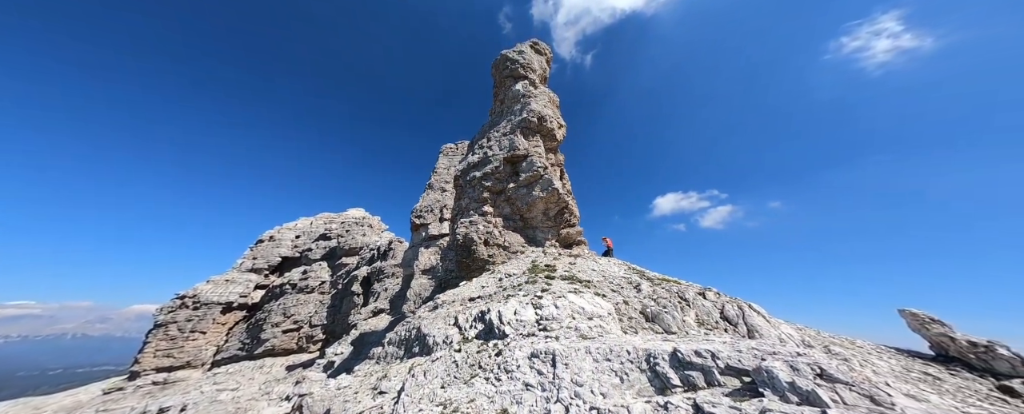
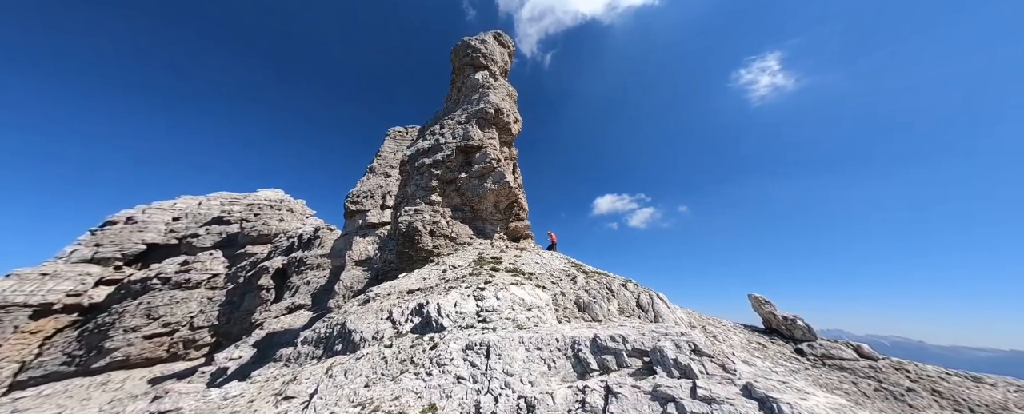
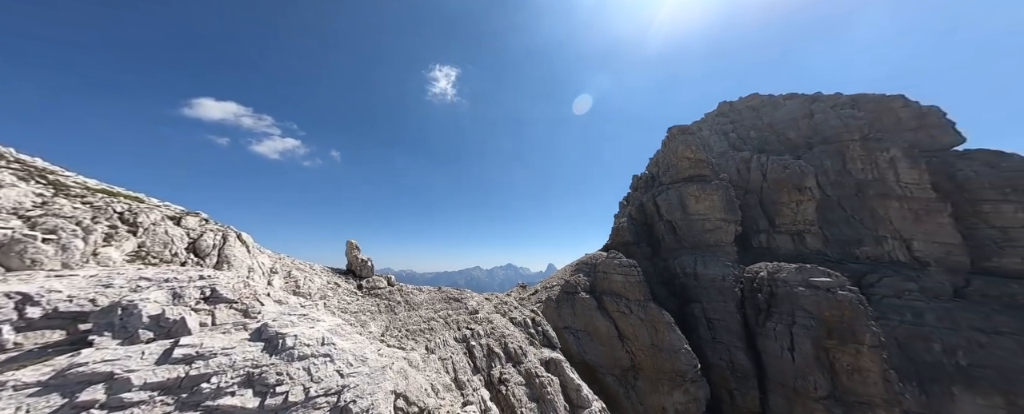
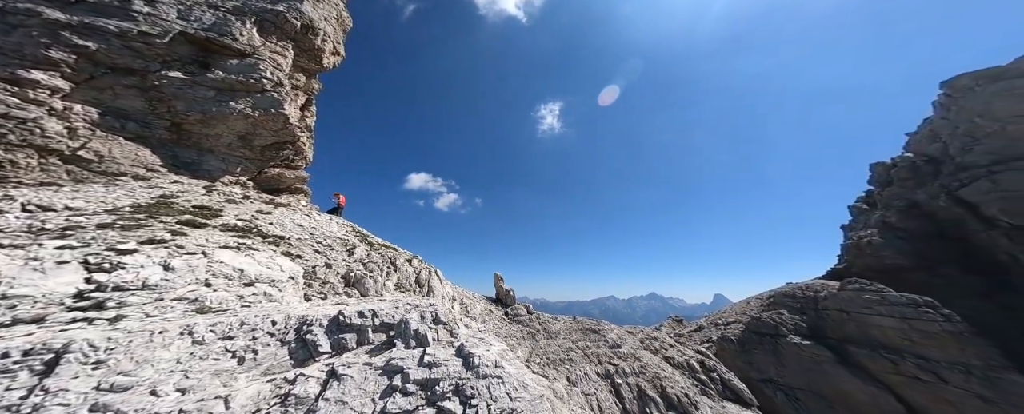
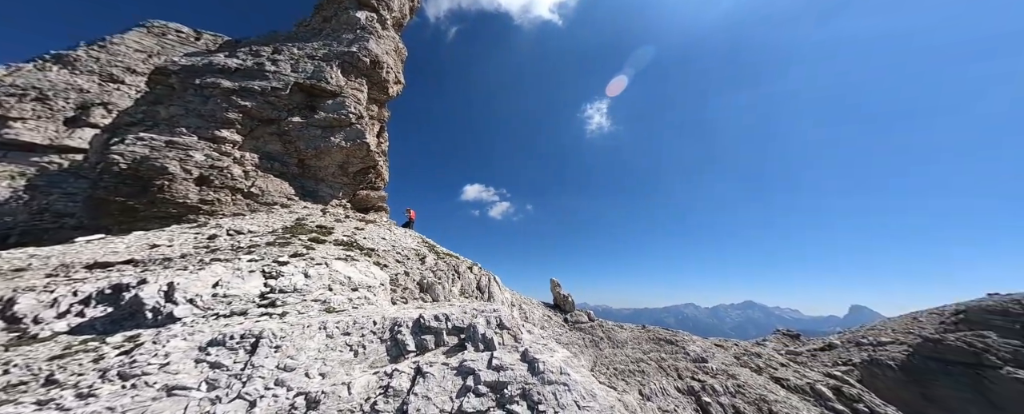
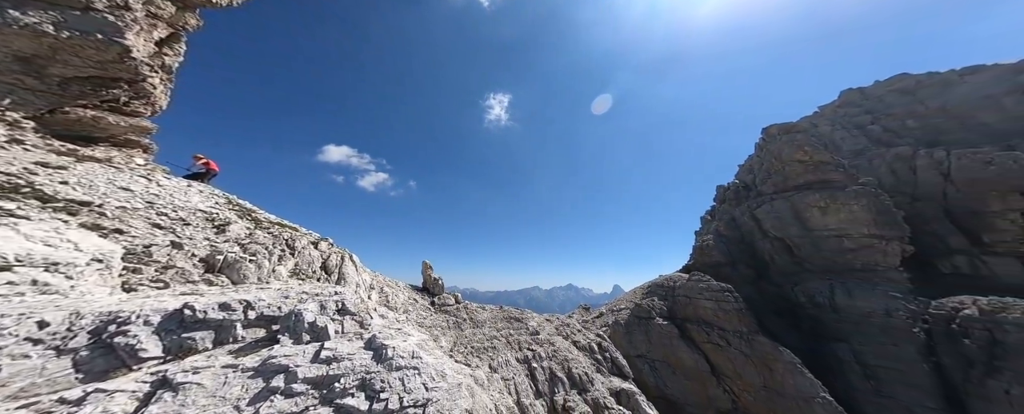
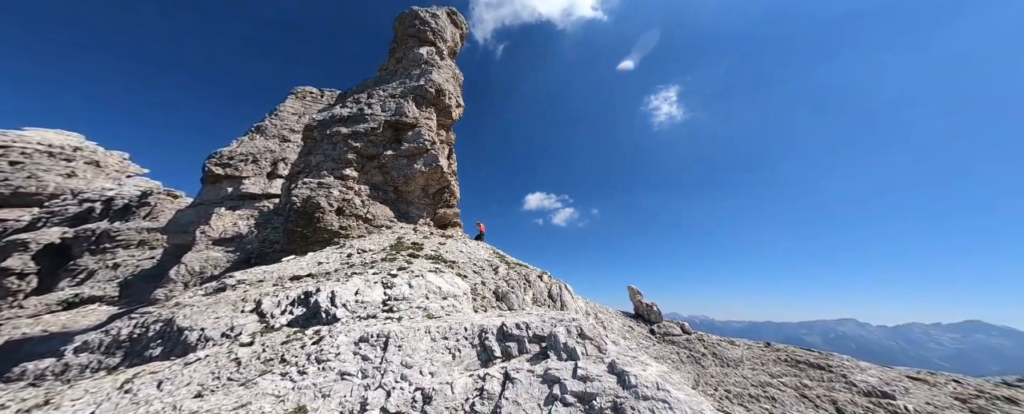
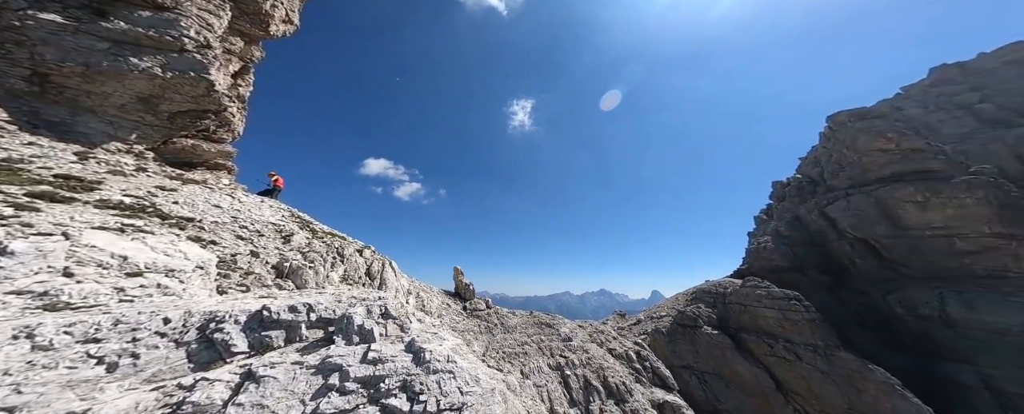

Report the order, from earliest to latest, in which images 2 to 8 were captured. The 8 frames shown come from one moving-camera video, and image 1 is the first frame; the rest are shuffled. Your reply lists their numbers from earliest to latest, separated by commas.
2, 7, 5, 4, 8, 6, 3
